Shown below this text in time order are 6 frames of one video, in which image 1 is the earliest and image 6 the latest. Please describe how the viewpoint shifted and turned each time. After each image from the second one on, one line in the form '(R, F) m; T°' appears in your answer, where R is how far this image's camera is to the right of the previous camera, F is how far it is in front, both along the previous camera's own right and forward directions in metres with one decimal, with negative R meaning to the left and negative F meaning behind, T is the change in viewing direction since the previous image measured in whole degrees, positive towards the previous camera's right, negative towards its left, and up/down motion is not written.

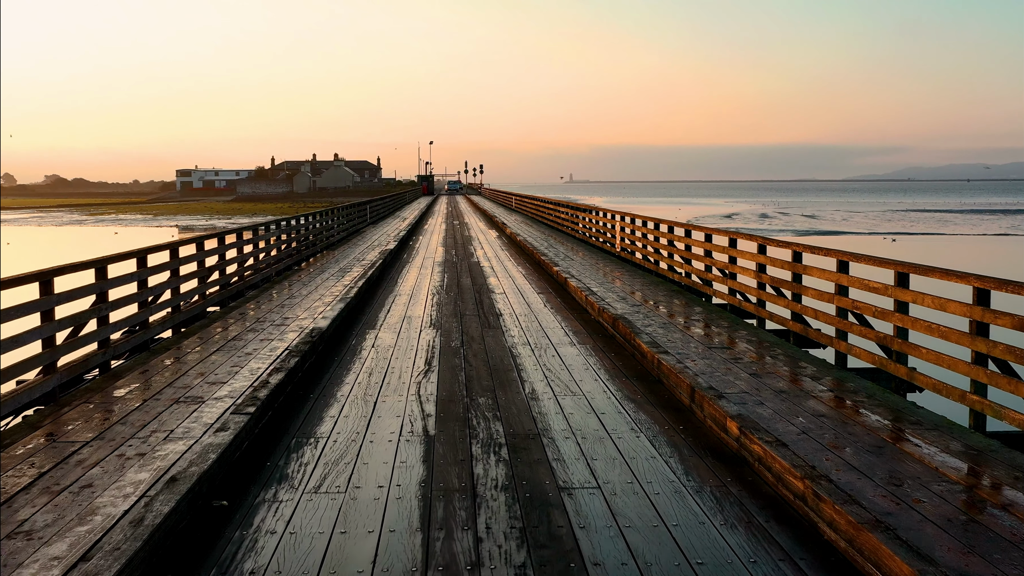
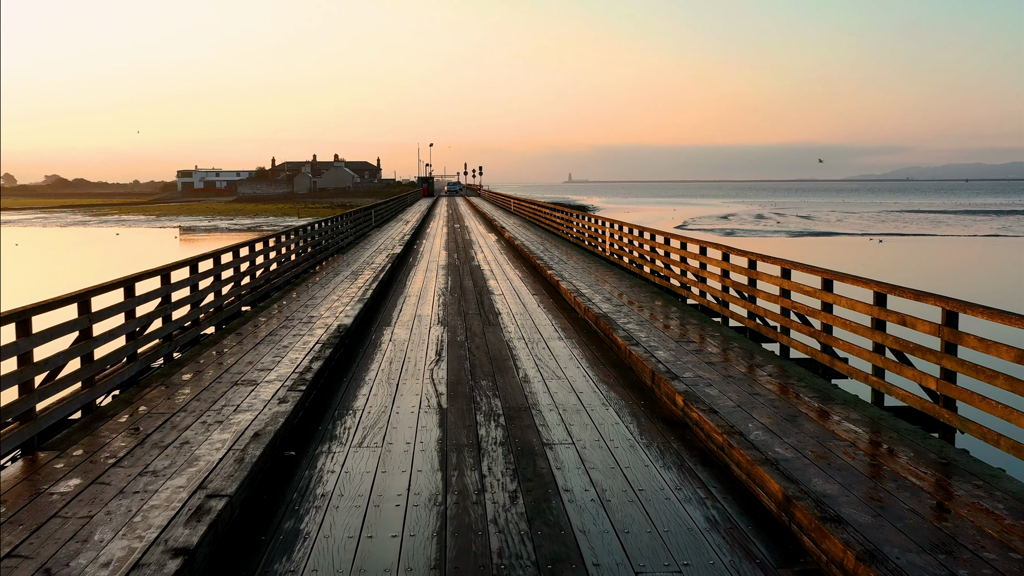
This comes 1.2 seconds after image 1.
(0.0, -1.1) m; 0°
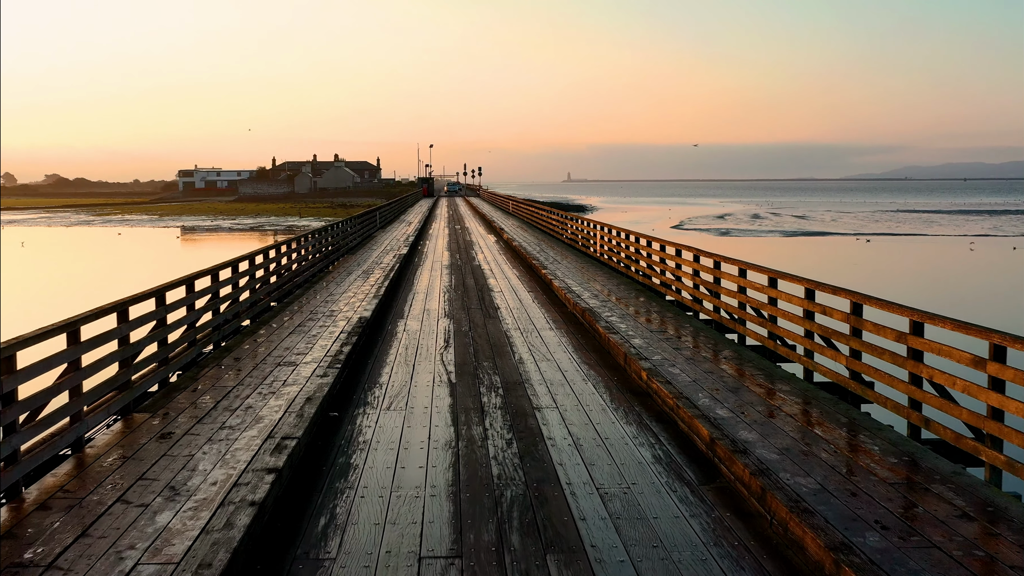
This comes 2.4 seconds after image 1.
(0.0, -1.2) m; 0°
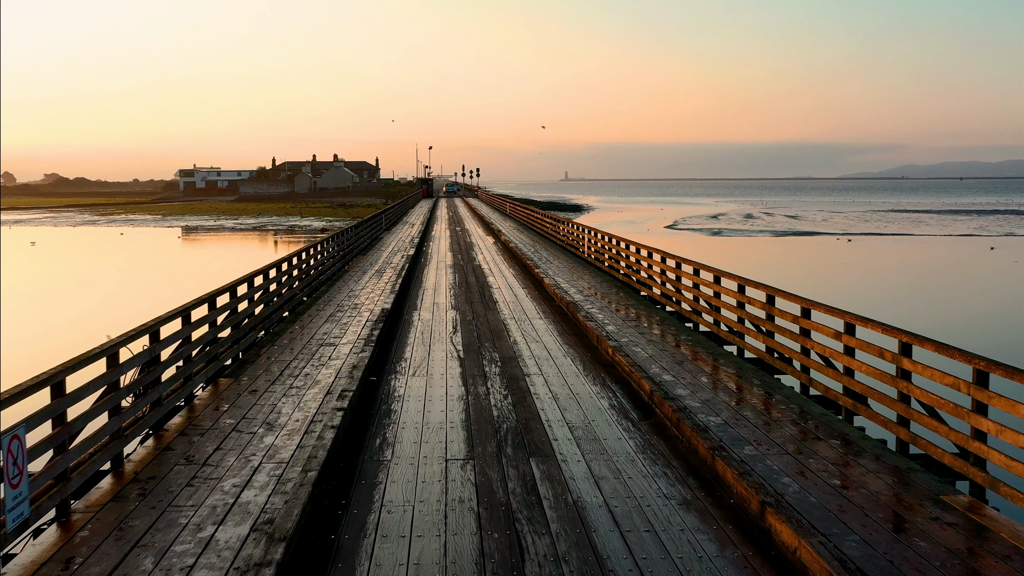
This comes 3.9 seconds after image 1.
(0.0, -1.8) m; 0°
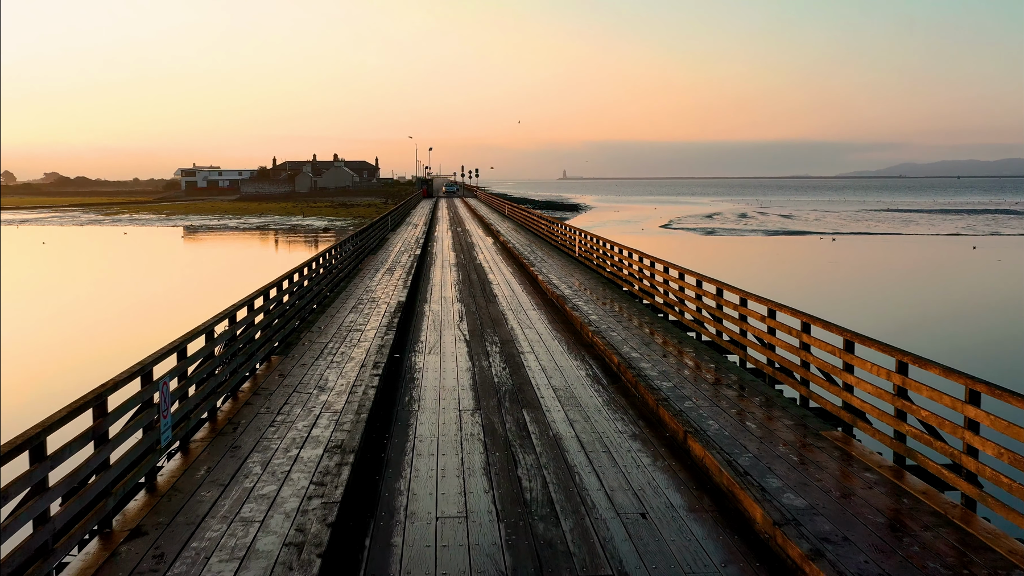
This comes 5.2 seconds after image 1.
(0.0, -1.7) m; 0°
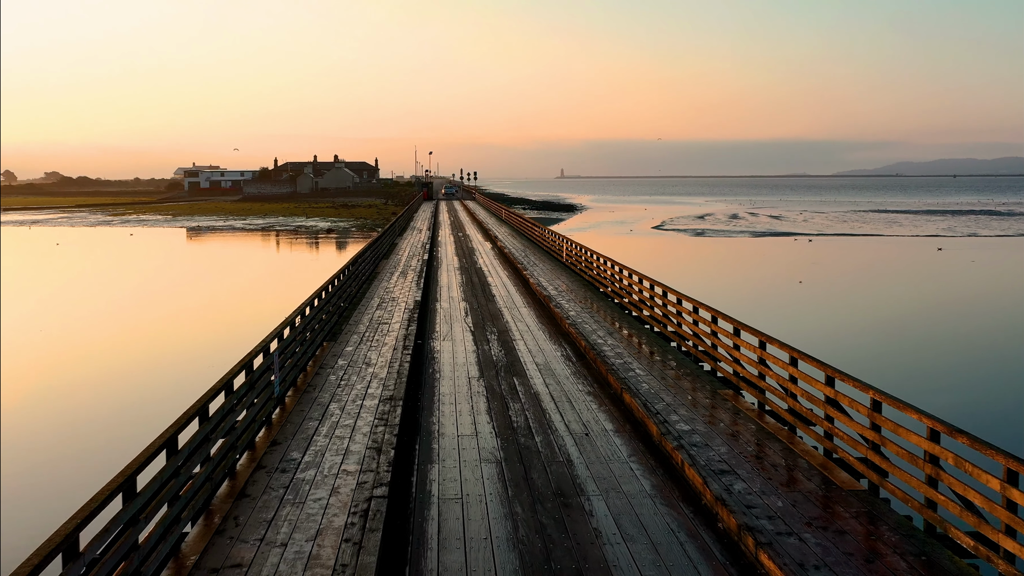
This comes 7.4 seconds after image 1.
(0.0, -2.9) m; 0°
